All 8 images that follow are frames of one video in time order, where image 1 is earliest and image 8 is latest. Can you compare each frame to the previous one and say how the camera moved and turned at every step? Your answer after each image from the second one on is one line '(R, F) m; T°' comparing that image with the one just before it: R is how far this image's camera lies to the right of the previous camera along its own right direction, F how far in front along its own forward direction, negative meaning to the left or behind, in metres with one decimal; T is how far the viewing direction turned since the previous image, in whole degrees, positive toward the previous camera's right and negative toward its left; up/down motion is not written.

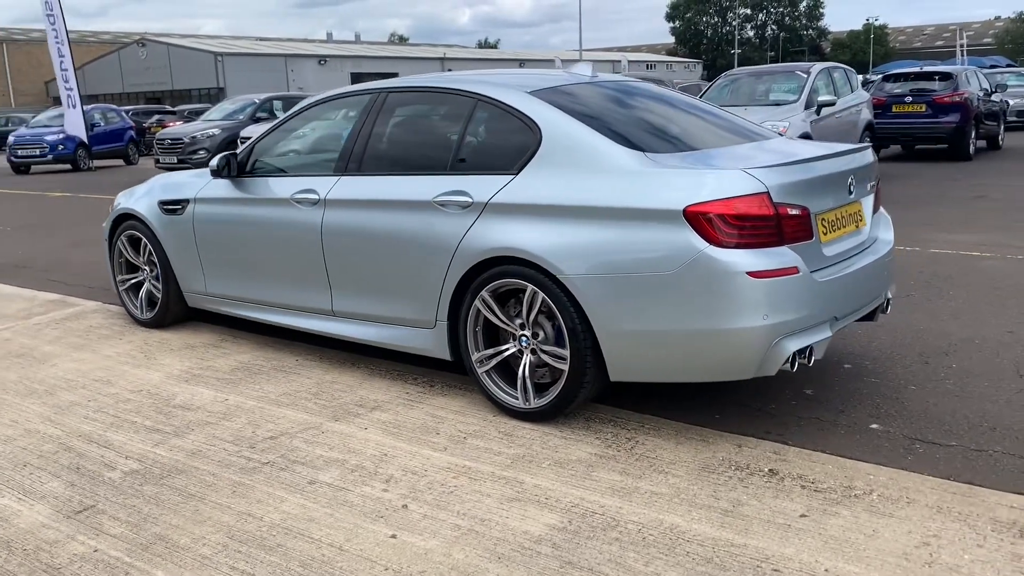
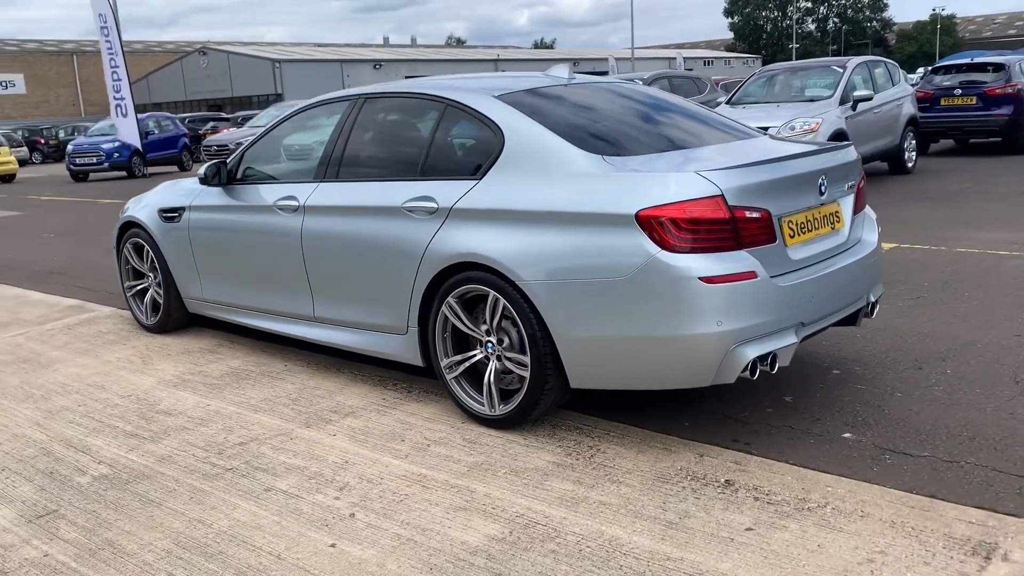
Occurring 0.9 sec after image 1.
(+0.4, 0.0) m; -4°
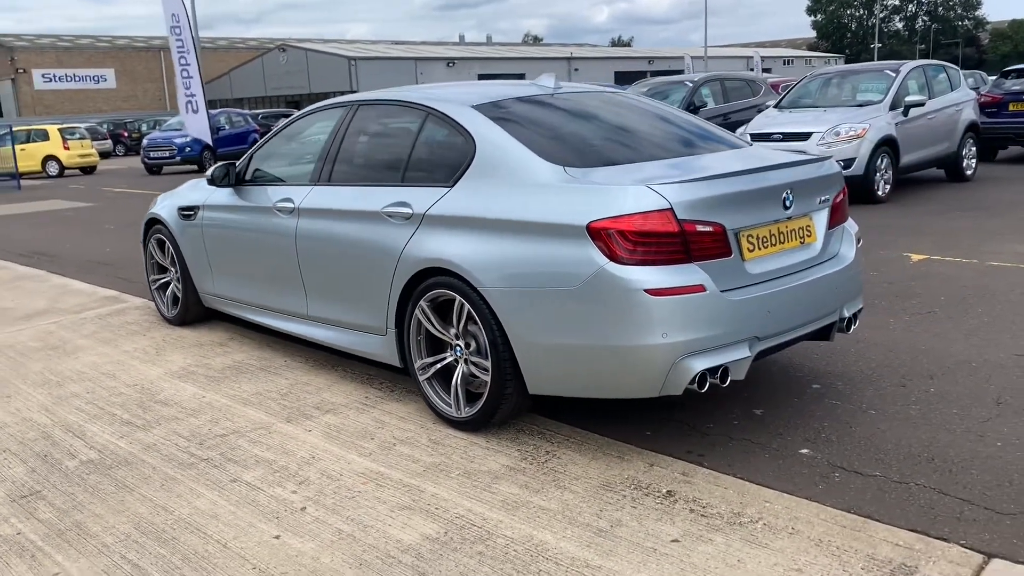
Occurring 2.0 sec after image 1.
(+0.4, -0.1) m; -5°
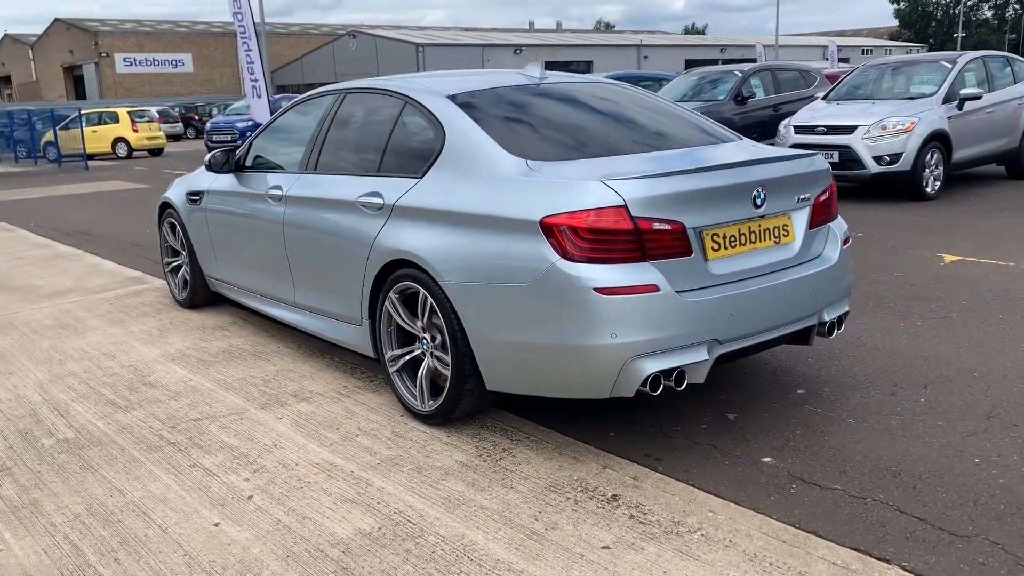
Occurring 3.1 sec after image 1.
(+0.4, +0.1) m; -4°
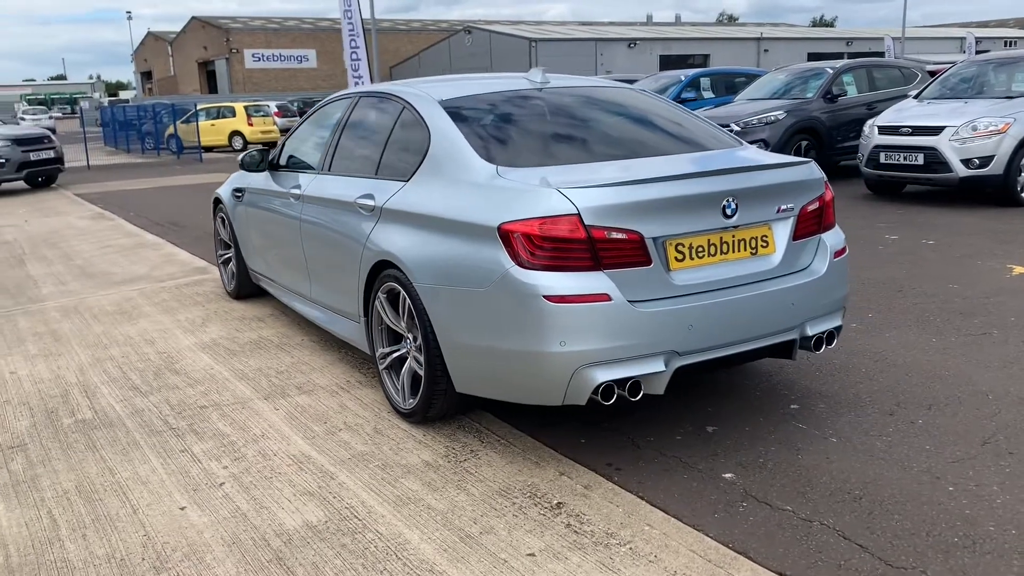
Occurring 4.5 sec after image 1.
(+0.6, 0.0) m; -7°
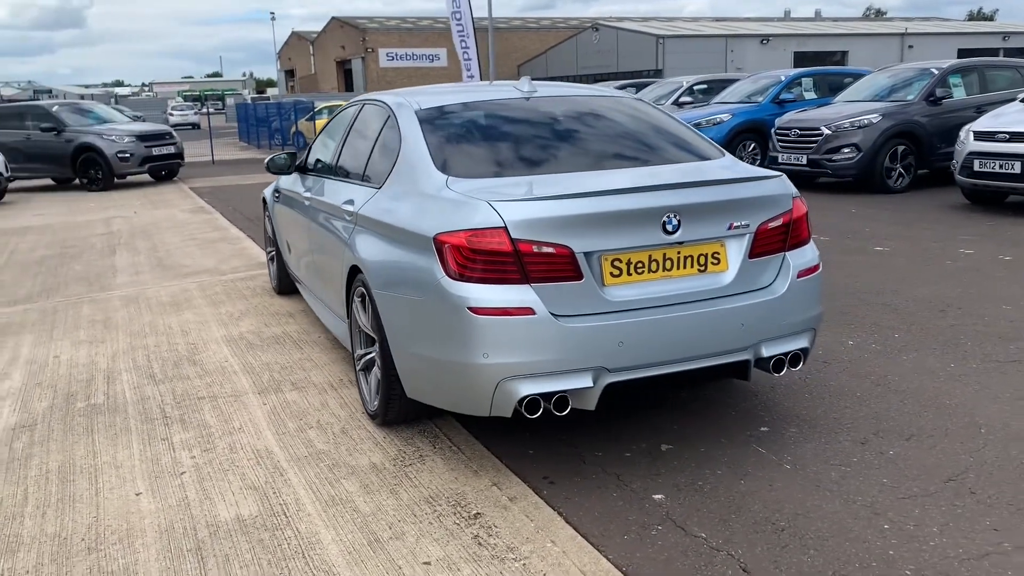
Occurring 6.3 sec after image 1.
(+0.7, 0.0) m; -8°
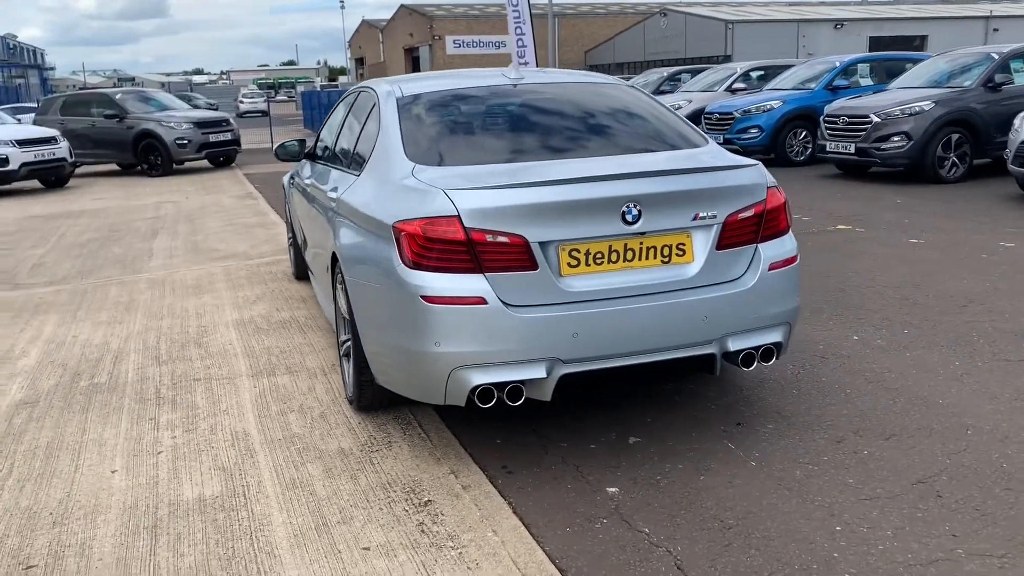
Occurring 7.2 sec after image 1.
(+0.4, 0.0) m; -4°
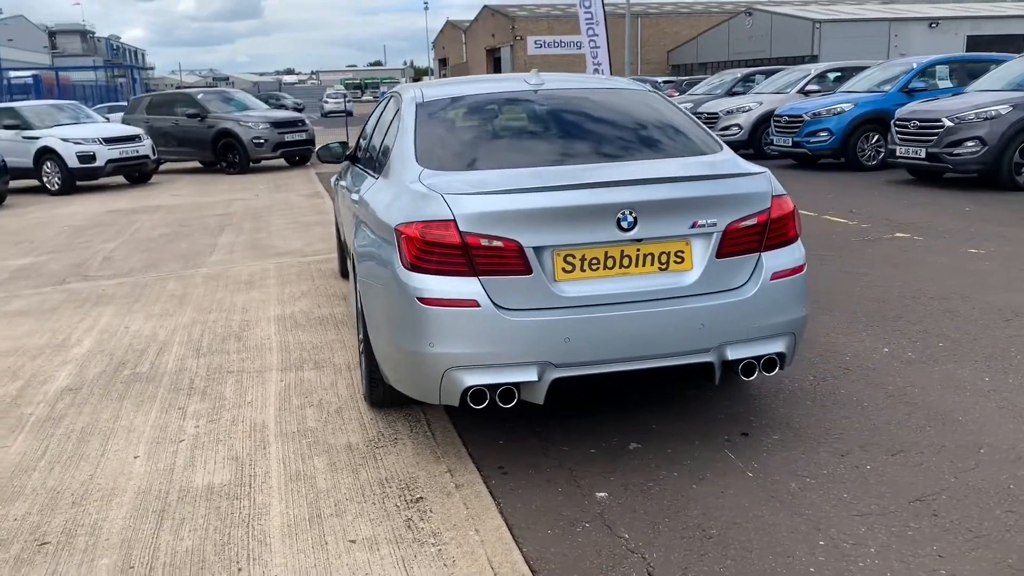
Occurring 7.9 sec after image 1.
(+0.3, 0.0) m; -5°
